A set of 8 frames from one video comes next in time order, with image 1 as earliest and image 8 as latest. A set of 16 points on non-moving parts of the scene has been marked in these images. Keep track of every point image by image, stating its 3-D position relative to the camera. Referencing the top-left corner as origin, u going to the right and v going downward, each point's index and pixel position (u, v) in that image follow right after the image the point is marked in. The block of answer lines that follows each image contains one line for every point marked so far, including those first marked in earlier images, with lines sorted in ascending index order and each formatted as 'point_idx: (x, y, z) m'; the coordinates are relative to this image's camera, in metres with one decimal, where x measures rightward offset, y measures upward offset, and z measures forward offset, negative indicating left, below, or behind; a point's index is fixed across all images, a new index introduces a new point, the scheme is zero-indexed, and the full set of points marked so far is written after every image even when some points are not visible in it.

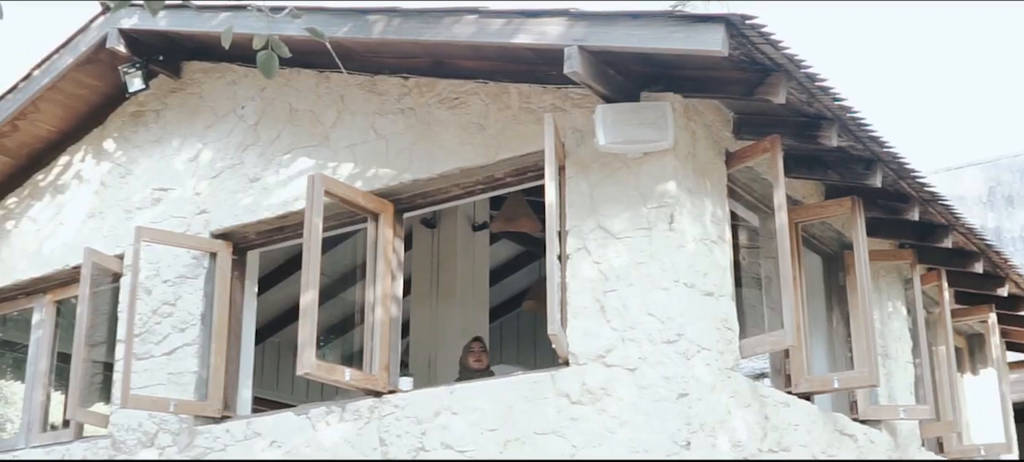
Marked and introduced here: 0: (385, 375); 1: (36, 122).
0: (-0.7, -0.8, +7.4) m
1: (-3.3, +0.8, +9.4) m
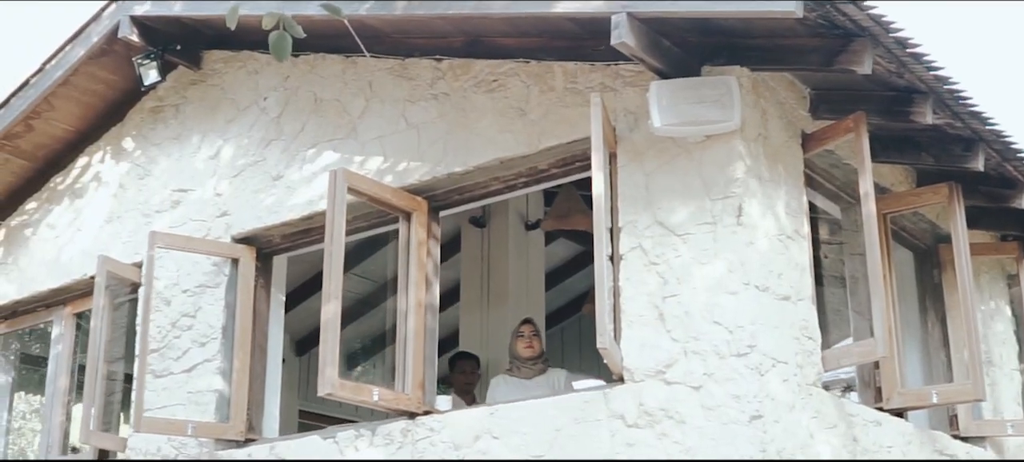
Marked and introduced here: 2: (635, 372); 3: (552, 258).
0: (-0.4, -0.8, +6.6) m
1: (-3.0, +0.7, +8.7) m
2: (+0.5, -0.6, +5.8) m
3: (+0.3, -0.2, +11.2) m
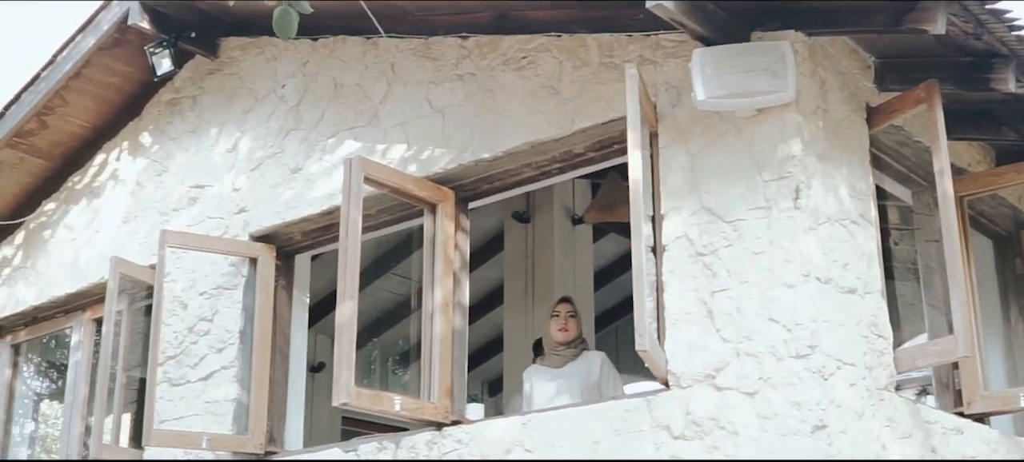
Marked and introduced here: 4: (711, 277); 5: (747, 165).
0: (-0.3, -0.8, +6.0) m
1: (-2.7, +0.7, +8.3) m
2: (+0.6, -0.6, +5.2) m
3: (+0.7, -0.2, +10.6) m
4: (+0.8, -0.2, +5.3) m
5: (+0.9, +0.3, +5.4) m
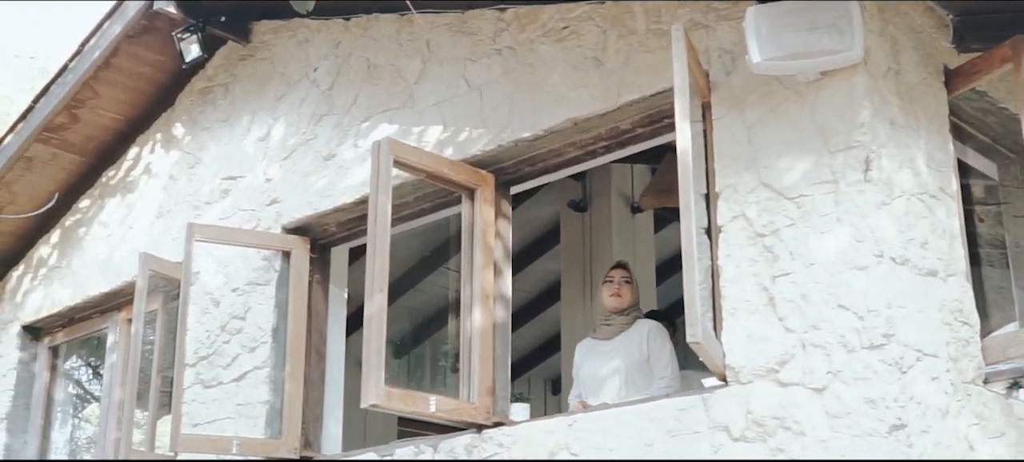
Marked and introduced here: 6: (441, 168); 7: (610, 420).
0: (-0.1, -0.7, +5.6) m
1: (-2.4, +0.7, +7.9) m
2: (+0.8, -0.5, +4.7) m
3: (+1.1, -0.1, +10.1) m
4: (+0.9, -0.1, +4.8) m
5: (+1.1, +0.3, +4.9) m
6: (-0.3, +0.3, +5.7) m
7: (+0.4, -0.7, +4.9) m
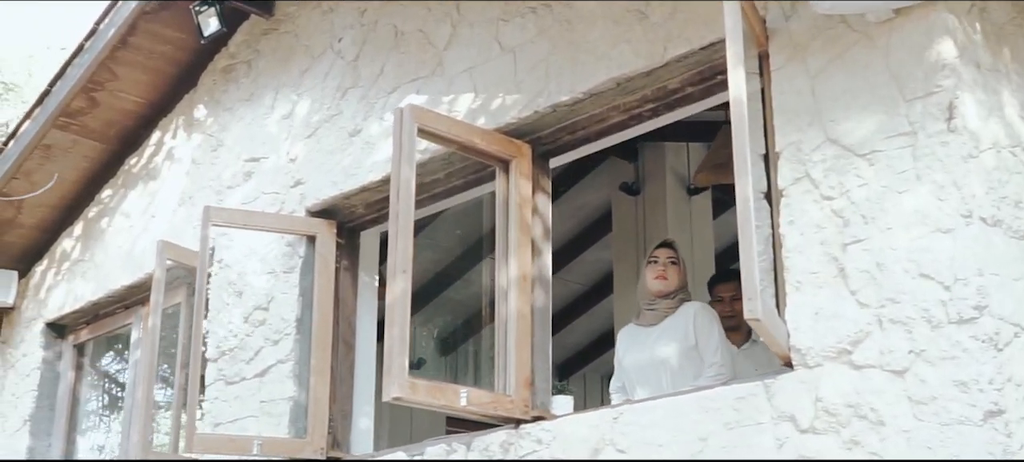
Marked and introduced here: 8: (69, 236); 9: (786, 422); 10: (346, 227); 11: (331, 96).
0: (+0.1, -0.6, +5.0) m
1: (-2.2, +0.8, +7.5) m
2: (+0.9, -0.4, +4.1) m
3: (+1.5, 0.0, +9.5) m
4: (+1.0, 0.0, +4.2) m
5: (+1.2, +0.5, +4.3) m
6: (-0.1, +0.4, +5.2) m
7: (+0.5, -0.6, +4.4) m
8: (-2.7, 0.0, +8.3) m
9: (+0.8, -0.6, +4.1) m
10: (-0.8, 0.0, +6.4) m
11: (-0.8, +0.6, +6.3) m
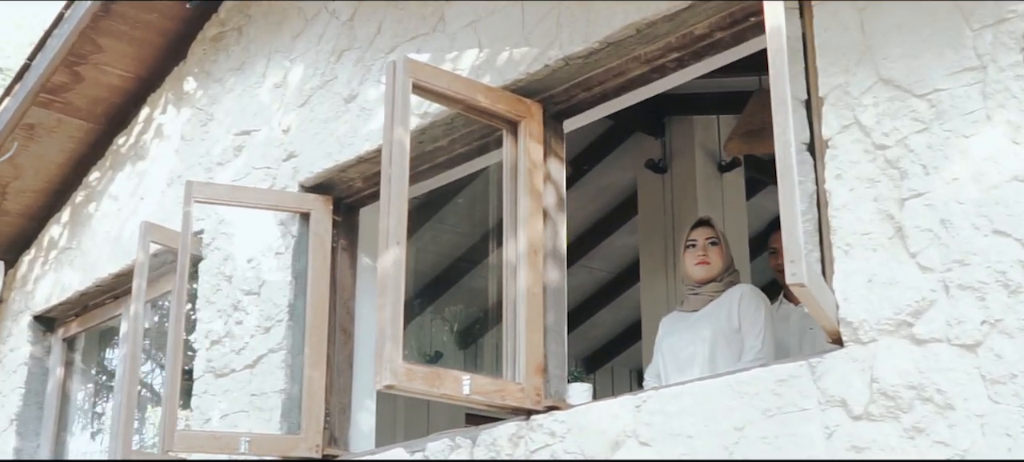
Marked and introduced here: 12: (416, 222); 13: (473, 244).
0: (+0.1, -0.5, +4.5) m
1: (-2.1, +0.9, +7.0) m
2: (+0.9, -0.3, +3.6) m
3: (+1.6, +0.1, +8.9) m
4: (+1.0, +0.1, +3.6) m
5: (+1.2, +0.6, +3.7) m
6: (-0.1, +0.5, +4.7) m
7: (+0.5, -0.5, +3.8) m
8: (-2.6, 0.0, +7.8) m
9: (+0.8, -0.5, +3.5) m
10: (-0.7, +0.1, +5.9) m
11: (-0.8, +0.7, +5.8) m
12: (-0.3, 0.0, +4.4) m
13: (-0.1, 0.0, +4.6) m
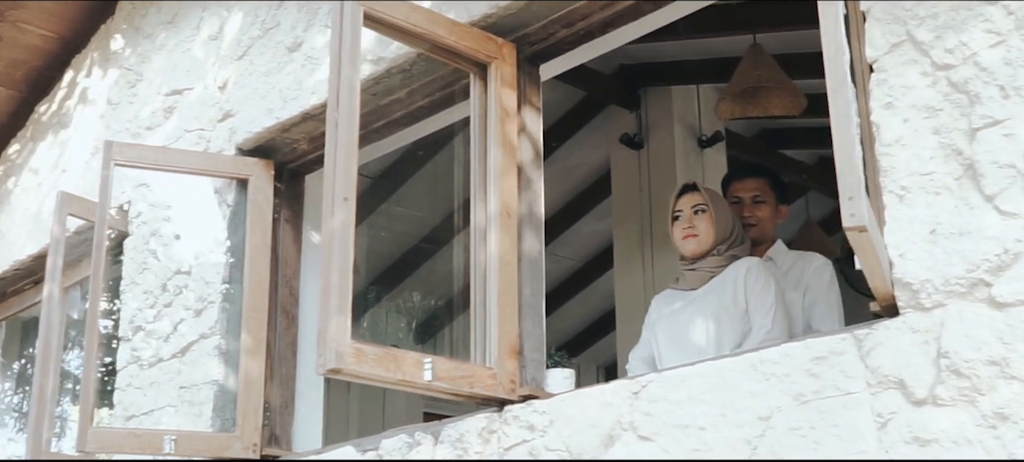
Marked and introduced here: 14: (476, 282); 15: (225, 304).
0: (0.0, -0.4, +3.8) m
1: (-2.3, +1.0, +6.3) m
2: (+0.8, -0.1, +2.9) m
3: (+1.4, +0.2, +8.3) m
4: (+1.0, +0.2, +3.0) m
5: (+1.1, +0.7, +3.0) m
6: (-0.2, +0.6, +4.0) m
7: (+0.4, -0.3, +3.1) m
8: (-2.8, +0.2, +7.1) m
9: (+0.8, -0.3, +2.8) m
10: (-0.8, +0.2, +5.1) m
11: (-0.9, +0.8, +5.1) m
12: (-0.4, +0.1, +3.7) m
13: (-0.2, +0.1, +3.9) m
14: (-0.1, -0.1, +3.9) m
15: (-1.0, -0.3, +4.9) m
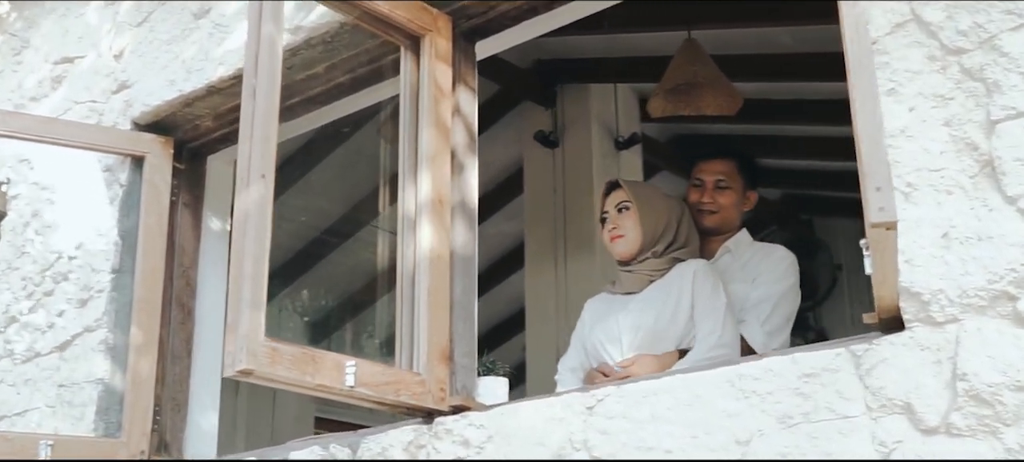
0: (-0.2, -0.4, +3.4) m
1: (-2.6, +1.1, +5.7) m
2: (+0.8, -0.1, +2.6) m
3: (+0.8, +0.2, +8.0) m
4: (+0.9, +0.2, +2.7) m
5: (+1.0, +0.7, +2.8) m
6: (-0.4, +0.6, +3.6) m
7: (+0.3, -0.3, +2.8) m
8: (-3.2, +0.3, +6.4) m
9: (+0.7, -0.3, +2.5) m
10: (-1.1, +0.3, +4.7) m
11: (-1.2, +0.9, +4.6) m
12: (-0.5, +0.2, +3.3) m
13: (-0.4, +0.1, +3.4) m
14: (-0.3, -0.1, +3.5) m
15: (-1.3, -0.2, +4.4) m
